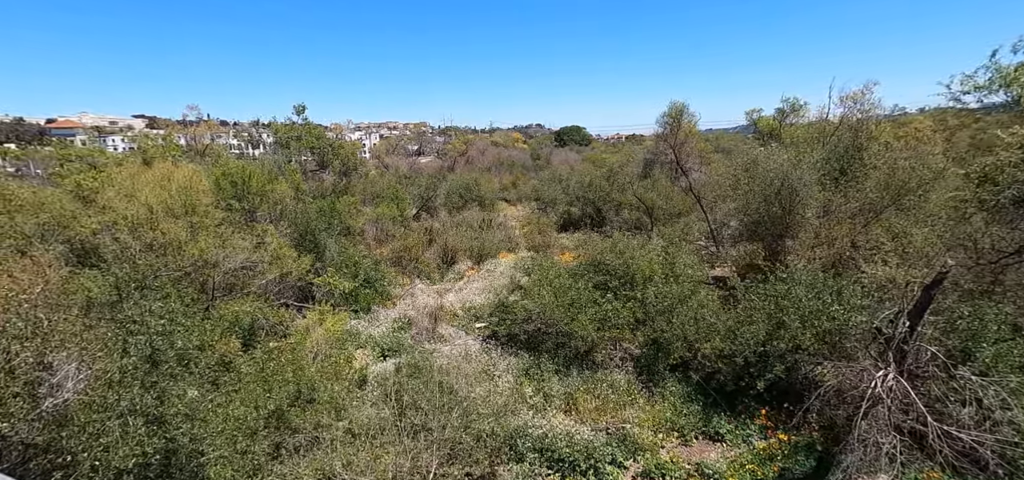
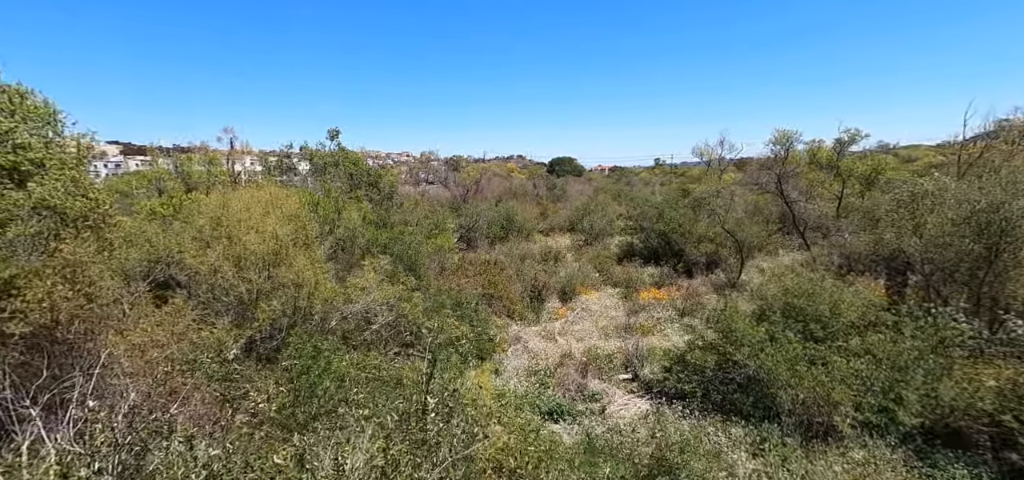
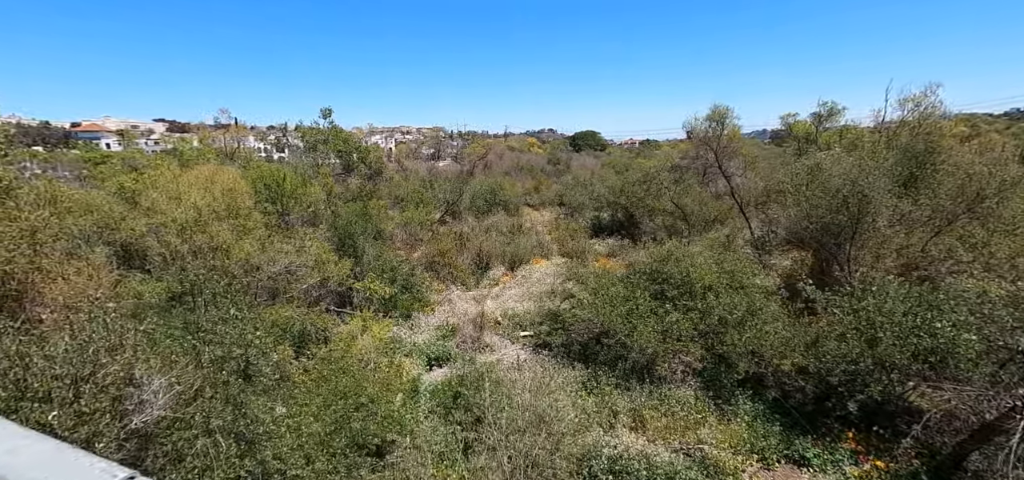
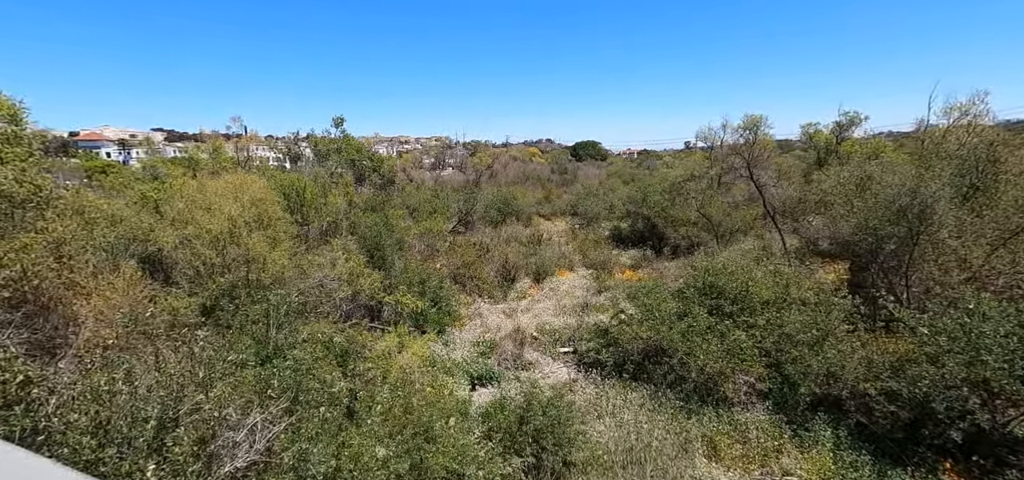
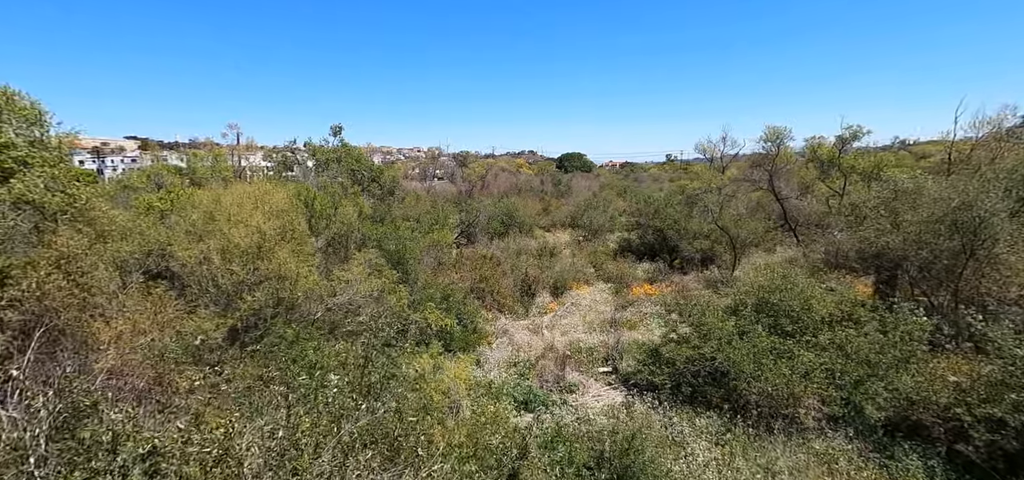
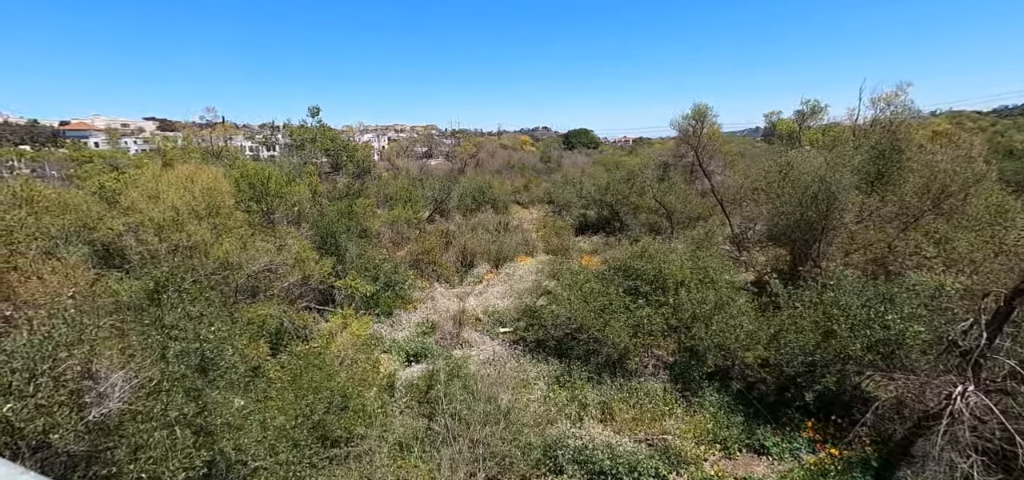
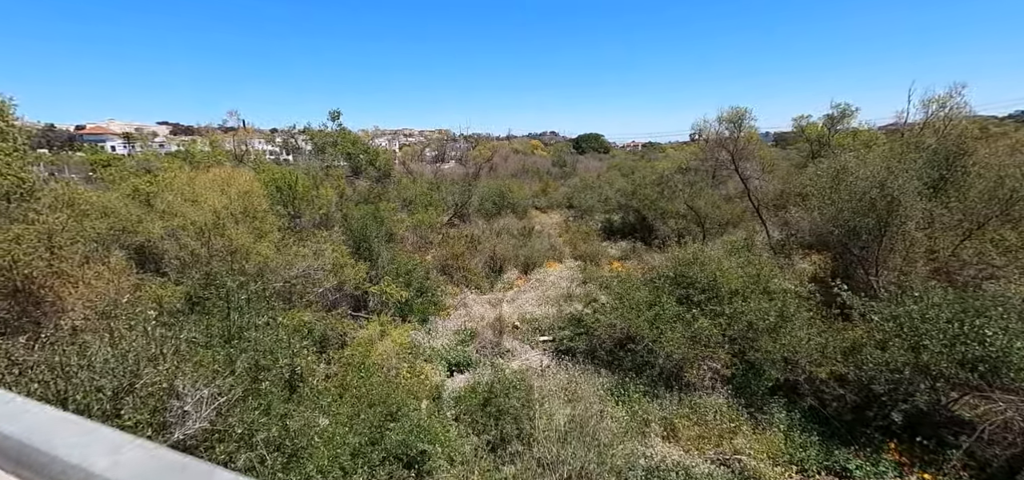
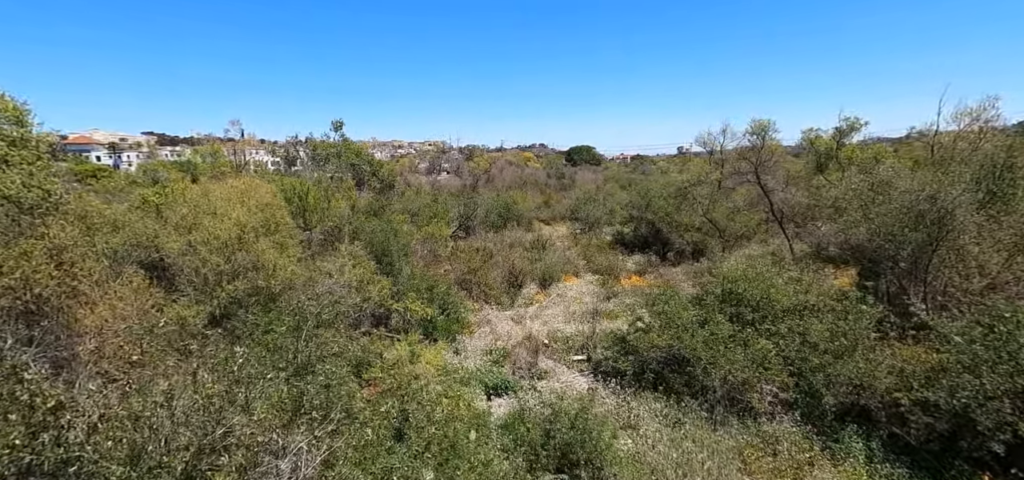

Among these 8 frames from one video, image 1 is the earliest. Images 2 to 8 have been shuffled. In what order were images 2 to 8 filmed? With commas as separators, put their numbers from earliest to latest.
6, 3, 7, 4, 8, 5, 2
